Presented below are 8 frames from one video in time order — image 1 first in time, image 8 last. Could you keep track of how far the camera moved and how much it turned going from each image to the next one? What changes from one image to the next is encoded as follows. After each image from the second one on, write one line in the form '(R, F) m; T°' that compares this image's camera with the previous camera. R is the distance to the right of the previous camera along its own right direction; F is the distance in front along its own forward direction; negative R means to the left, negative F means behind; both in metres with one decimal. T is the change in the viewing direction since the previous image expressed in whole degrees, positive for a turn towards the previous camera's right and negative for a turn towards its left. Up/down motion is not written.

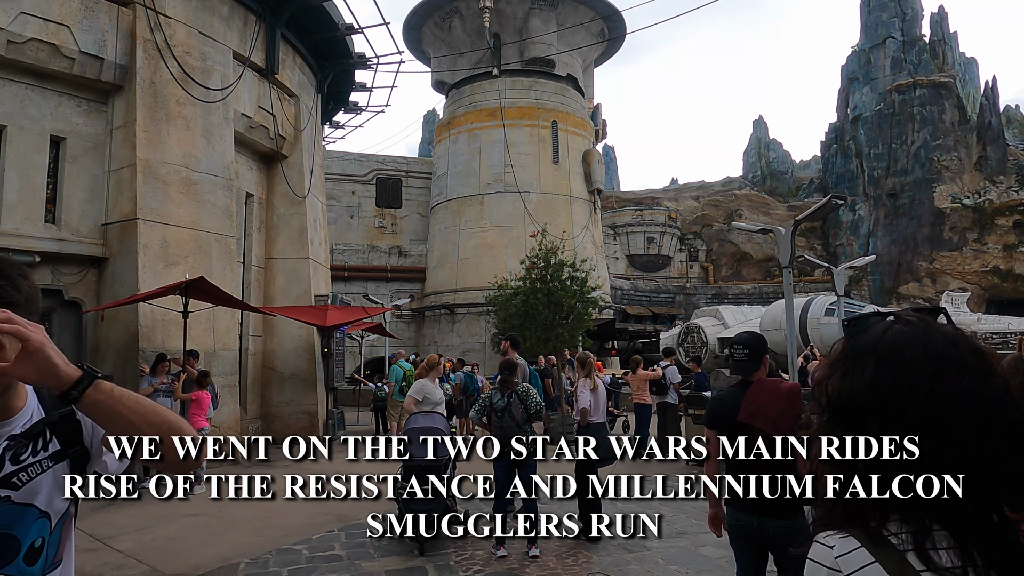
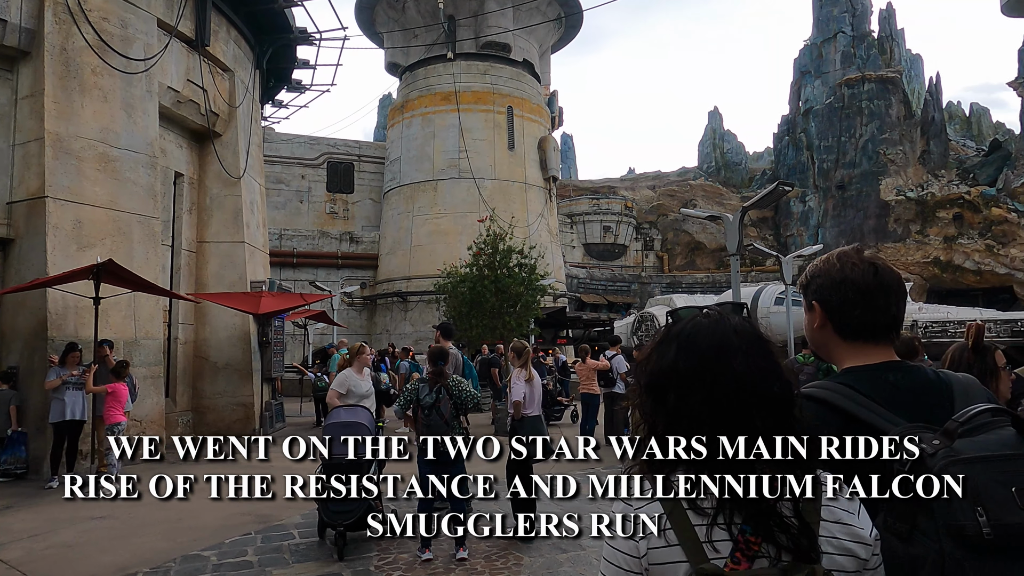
(+0.3, +0.4) m; +4°
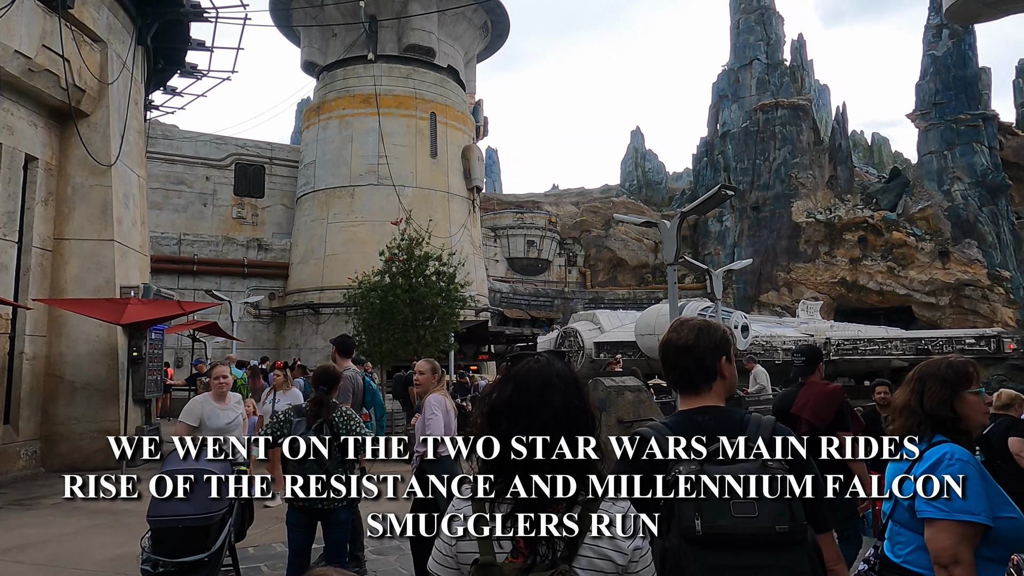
(+0.1, +1.2) m; +7°
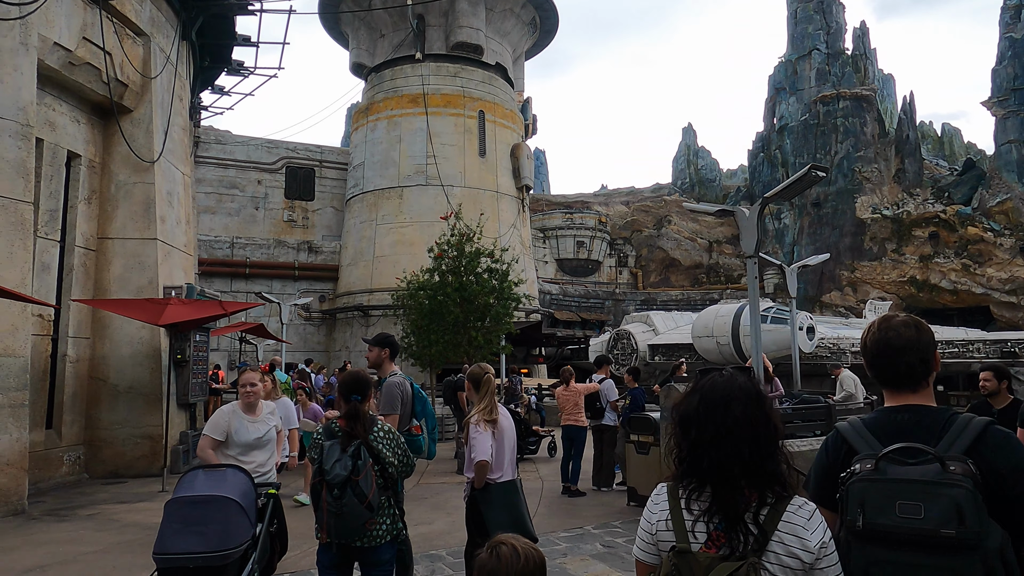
(-0.2, +0.8) m; -4°
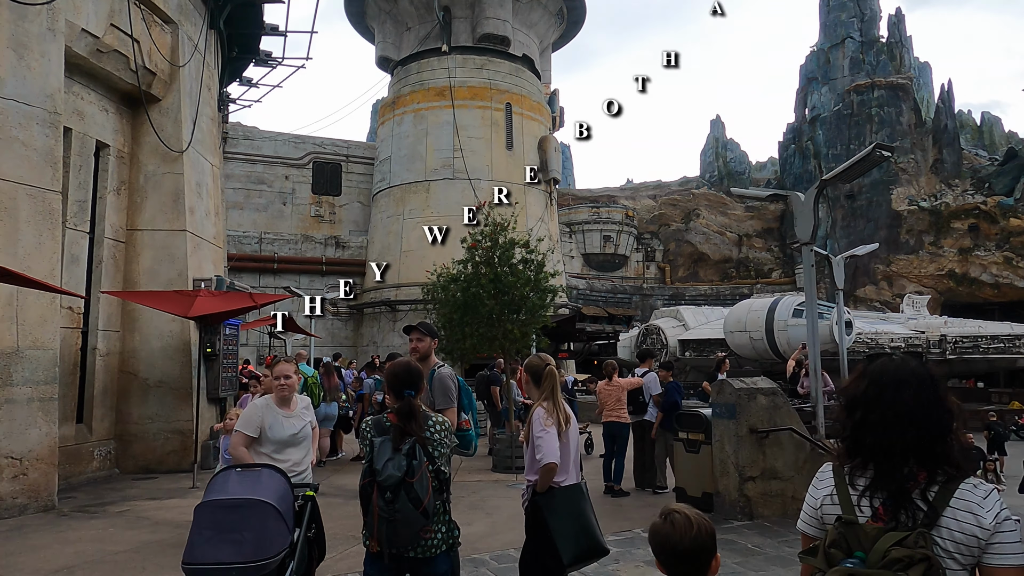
(-0.2, +0.4) m; -2°
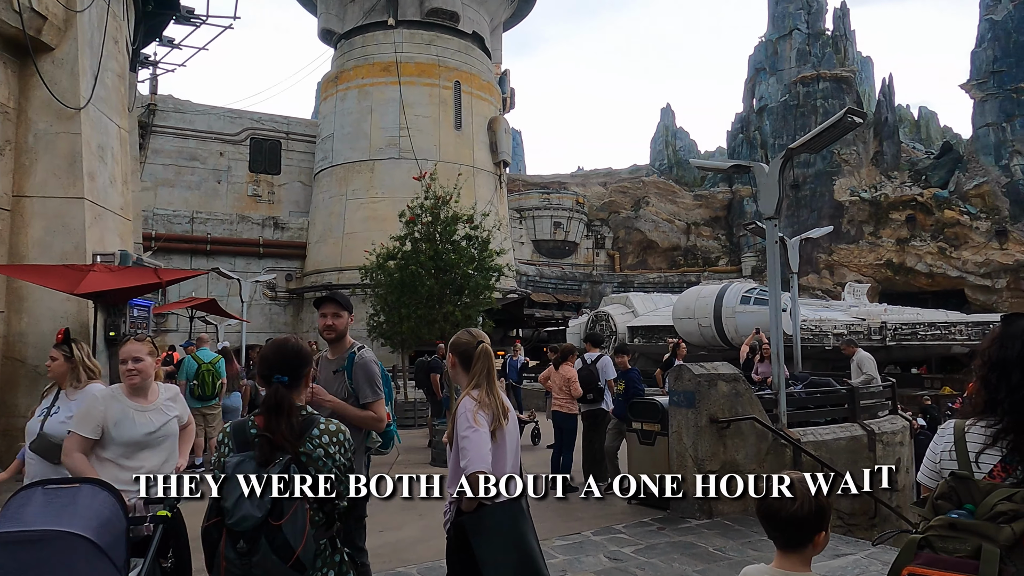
(+0.1, +0.8) m; +4°
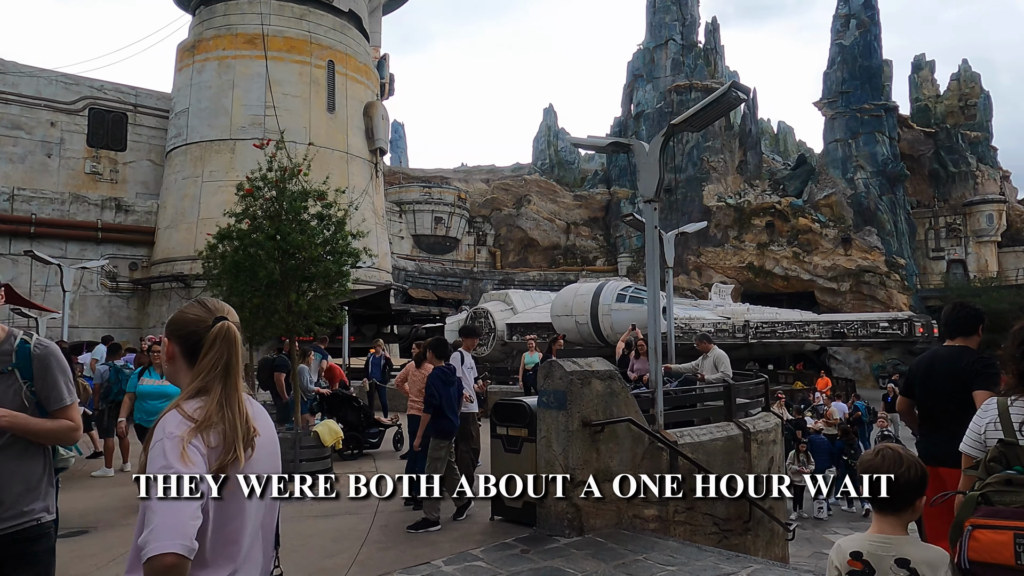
(+0.3, +1.0) m; +10°
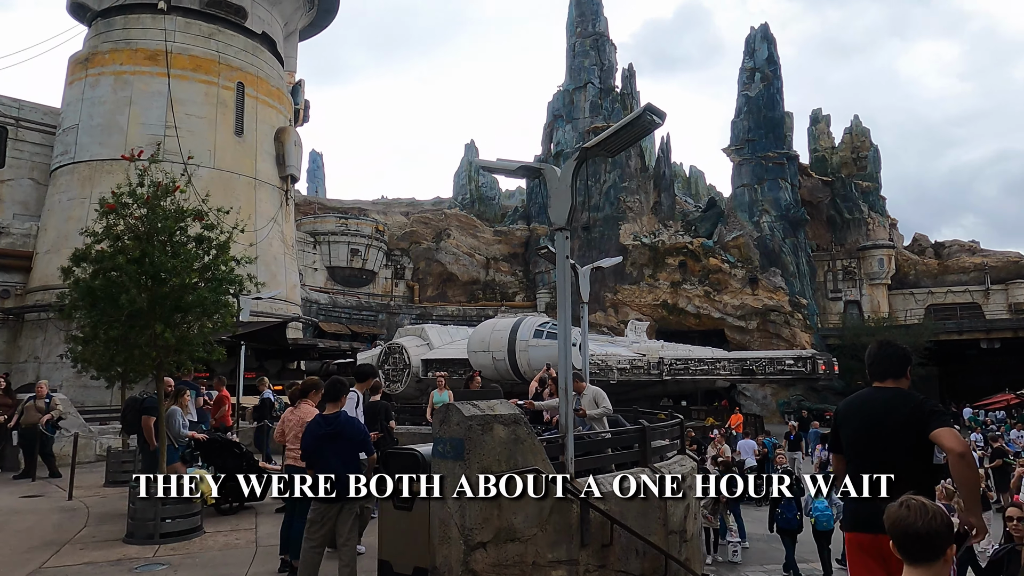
(+0.2, +0.6) m; +7°
